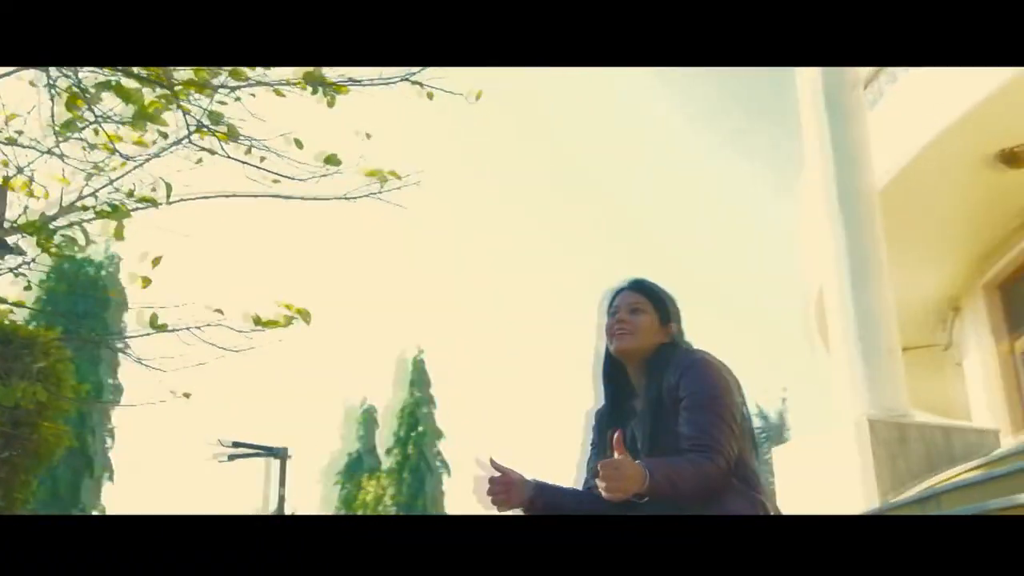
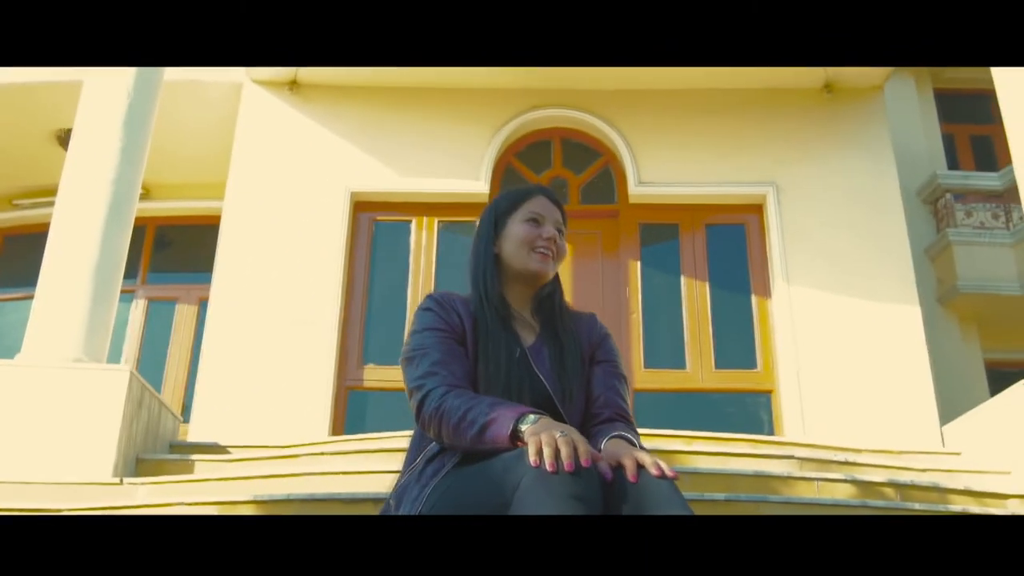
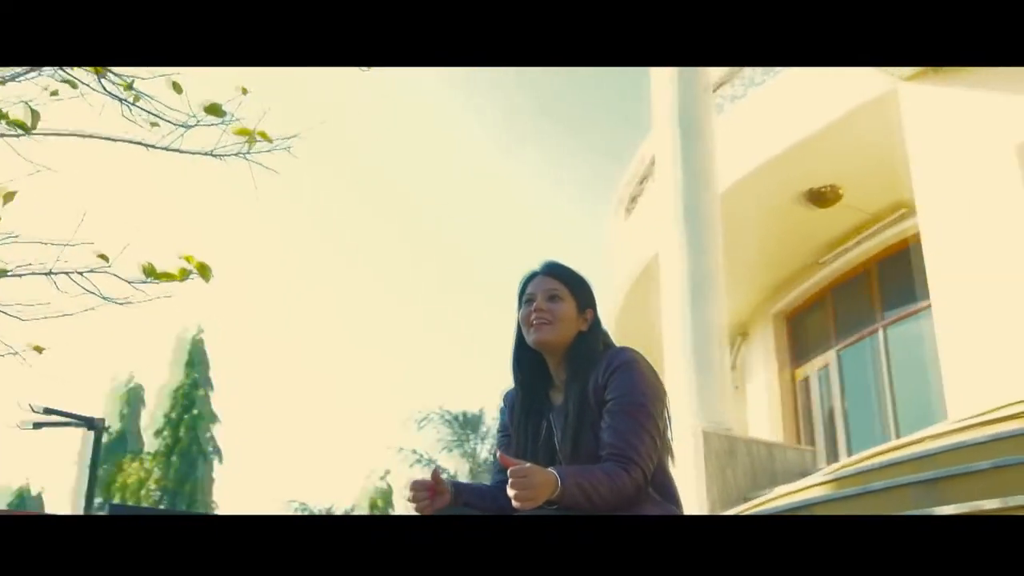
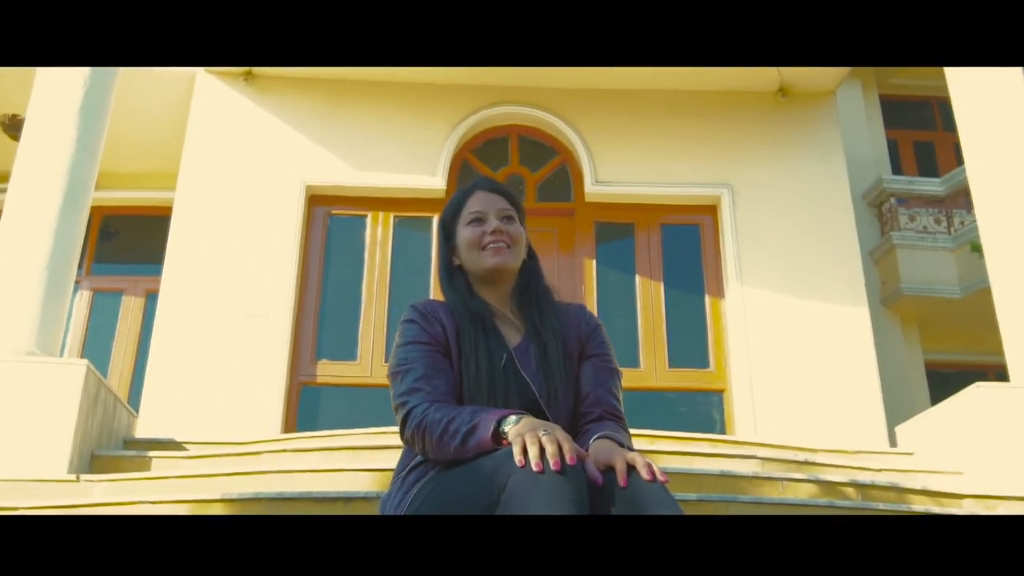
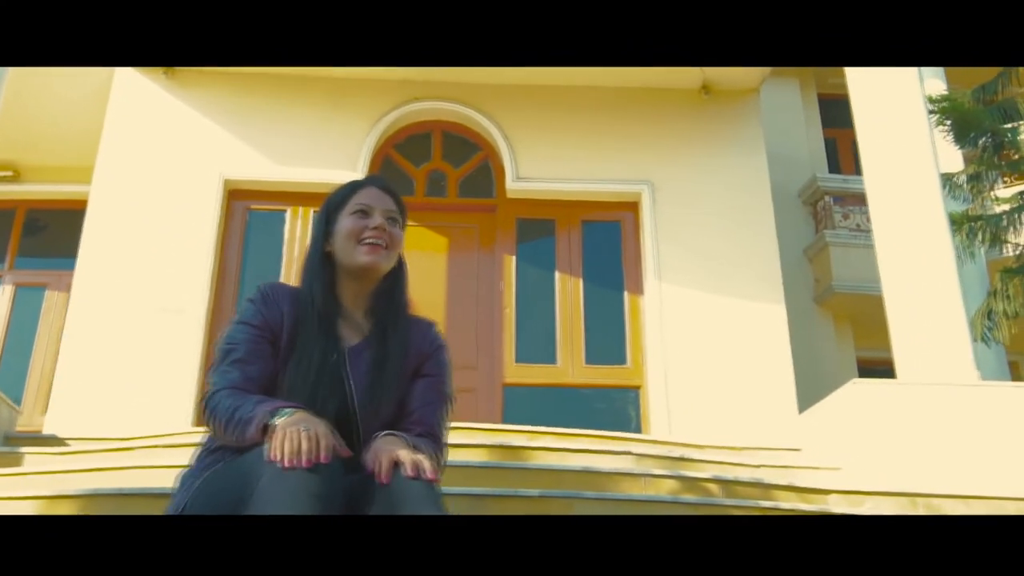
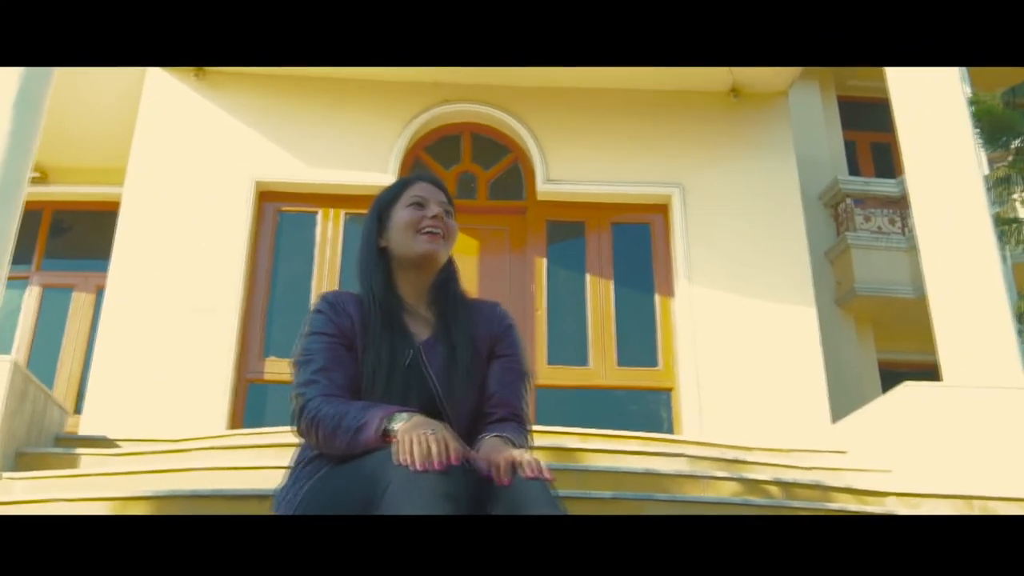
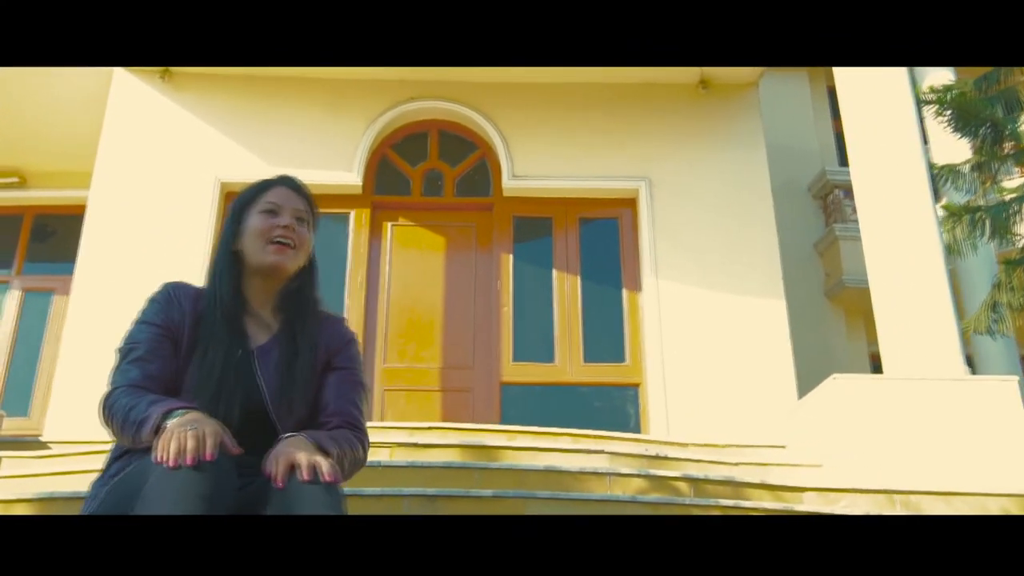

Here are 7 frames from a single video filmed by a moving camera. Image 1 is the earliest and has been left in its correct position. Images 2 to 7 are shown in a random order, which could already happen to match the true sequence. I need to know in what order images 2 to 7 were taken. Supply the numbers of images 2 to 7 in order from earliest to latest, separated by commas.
3, 2, 4, 6, 5, 7
